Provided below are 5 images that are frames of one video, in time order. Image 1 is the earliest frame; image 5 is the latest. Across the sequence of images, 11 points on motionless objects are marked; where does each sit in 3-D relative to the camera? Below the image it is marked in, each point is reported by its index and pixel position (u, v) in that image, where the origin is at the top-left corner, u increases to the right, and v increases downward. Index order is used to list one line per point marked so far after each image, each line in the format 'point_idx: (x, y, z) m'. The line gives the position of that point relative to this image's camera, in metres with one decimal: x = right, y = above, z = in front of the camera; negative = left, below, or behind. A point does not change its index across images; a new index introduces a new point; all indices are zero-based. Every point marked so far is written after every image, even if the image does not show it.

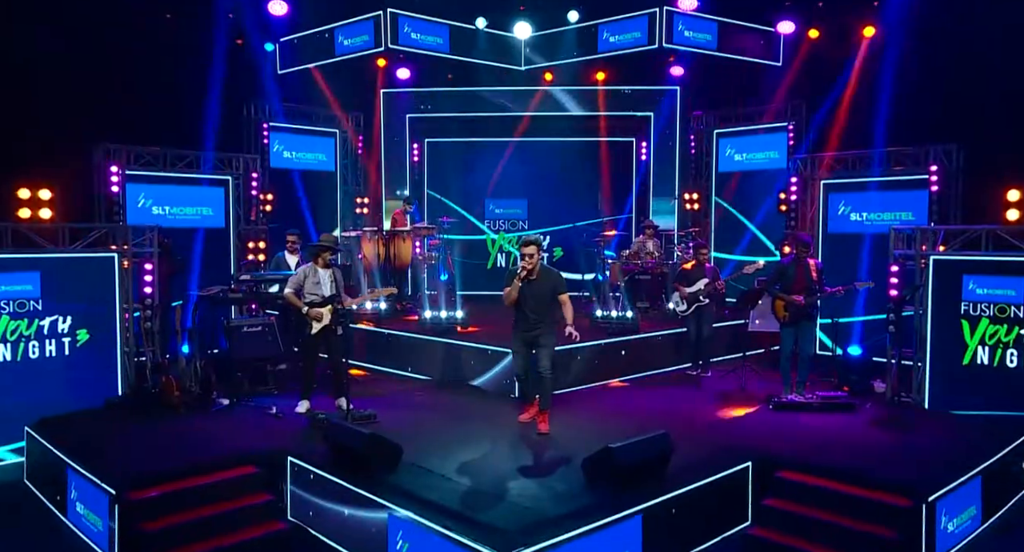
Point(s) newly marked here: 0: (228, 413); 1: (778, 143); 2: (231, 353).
0: (-2.7, -1.3, +7.1) m
1: (+4.4, +2.2, +12.3) m
2: (-3.1, -0.8, +8.0) m
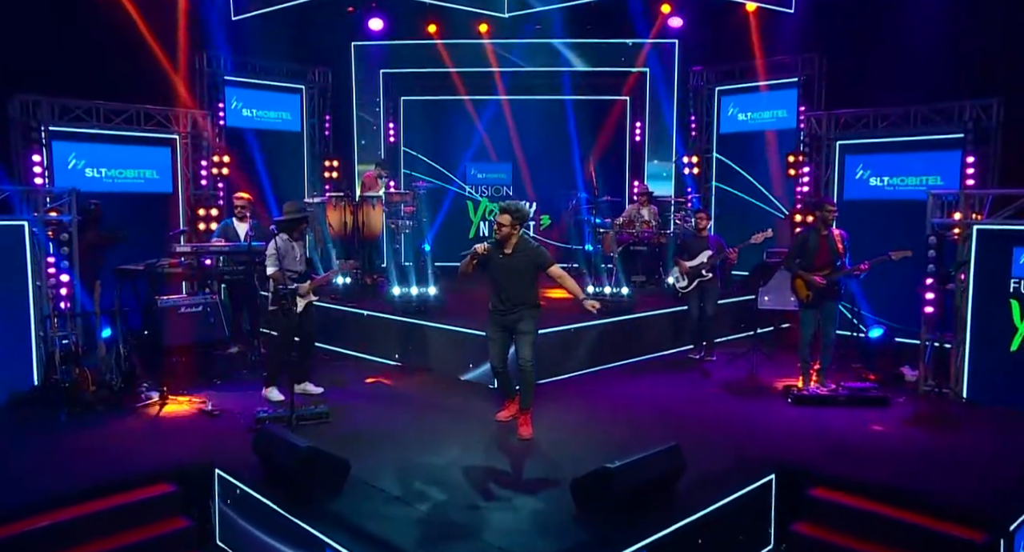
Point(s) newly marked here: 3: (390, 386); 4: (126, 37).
0: (-2.9, -1.1, +6.0) m
1: (+4.1, +2.6, +11.2) m
2: (-3.3, -0.6, +6.9) m
3: (-1.1, -1.0, +6.9) m
4: (-5.1, +3.1, +9.7) m
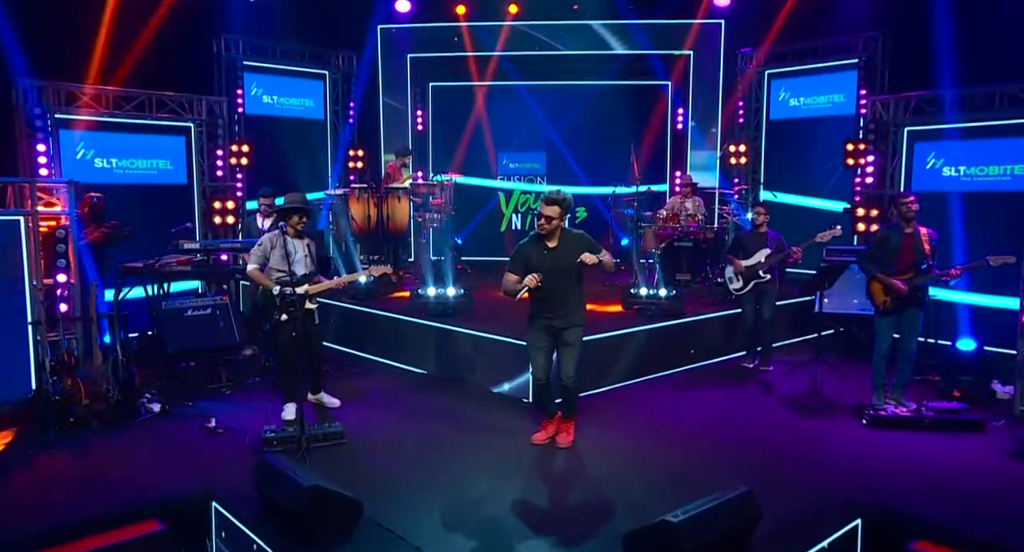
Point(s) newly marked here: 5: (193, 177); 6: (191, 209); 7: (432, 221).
0: (-2.7, -1.1, +5.4) m
1: (+4.6, +2.7, +10.3) m
2: (-3.0, -0.6, +6.3) m
3: (-0.8, -1.0, +6.2) m
4: (-4.6, +3.2, +9.1) m
5: (-4.0, +1.2, +9.3) m
6: (-4.0, +0.8, +9.3) m
7: (-1.0, +0.7, +9.1) m
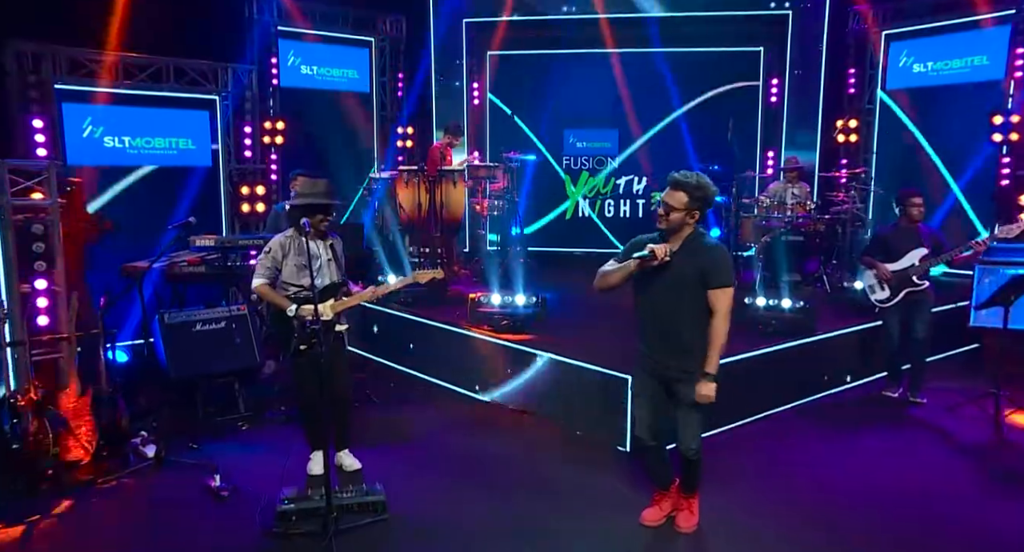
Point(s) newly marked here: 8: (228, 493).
0: (-2.1, -1.2, +4.2) m
1: (+5.5, +2.7, +8.4) m
2: (-2.4, -0.6, +5.0) m
3: (-0.2, -1.1, +4.8) m
4: (-3.8, +3.2, +7.9) m
5: (-3.2, +1.3, +8.0) m
6: (-3.2, +0.9, +8.1) m
7: (-0.2, +0.7, +7.7) m
8: (-1.6, -1.2, +4.1) m
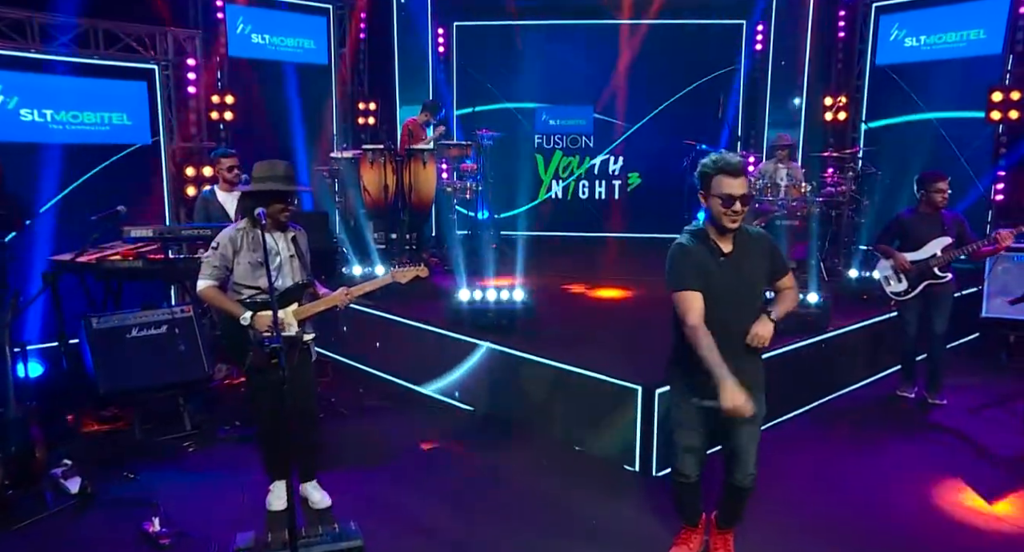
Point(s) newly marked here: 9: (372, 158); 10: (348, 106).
0: (-2.1, -1.2, +3.4) m
1: (+5.2, +2.8, +8.0) m
2: (-2.4, -0.6, +4.3) m
3: (-0.3, -1.1, +4.2) m
4: (-4.0, +3.3, +6.9) m
5: (-3.4, +1.4, +7.1) m
6: (-3.5, +1.0, +7.2) m
7: (-0.5, +0.8, +7.0) m
8: (-1.6, -1.2, +3.4) m
9: (-1.3, +1.1, +7.0) m
10: (-2.0, +2.1, +9.1) m
